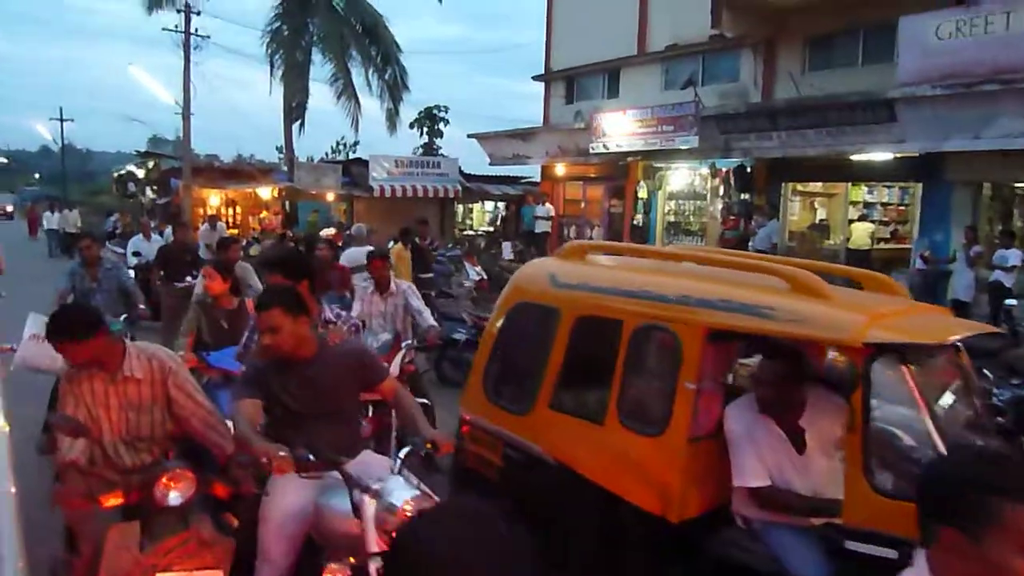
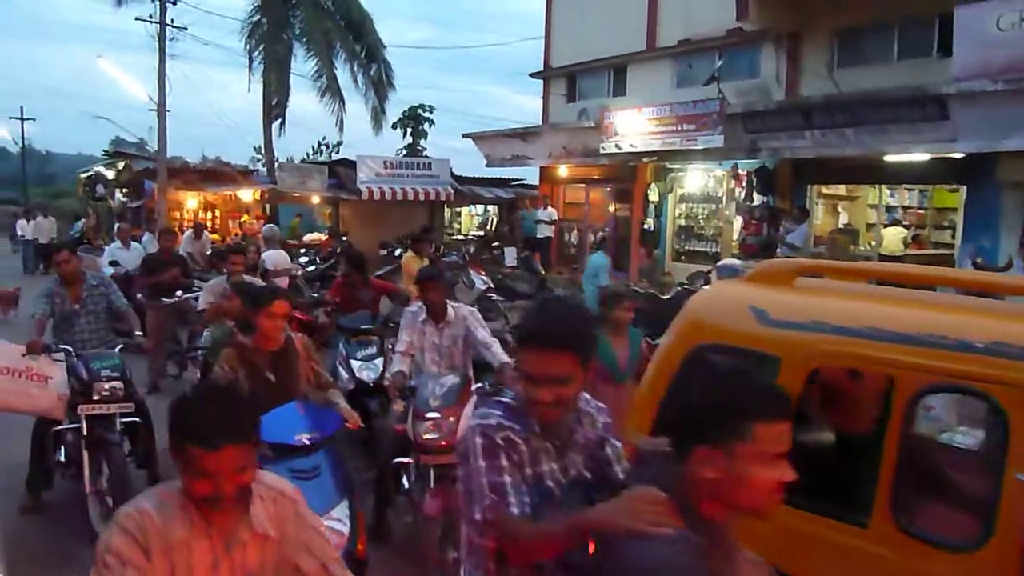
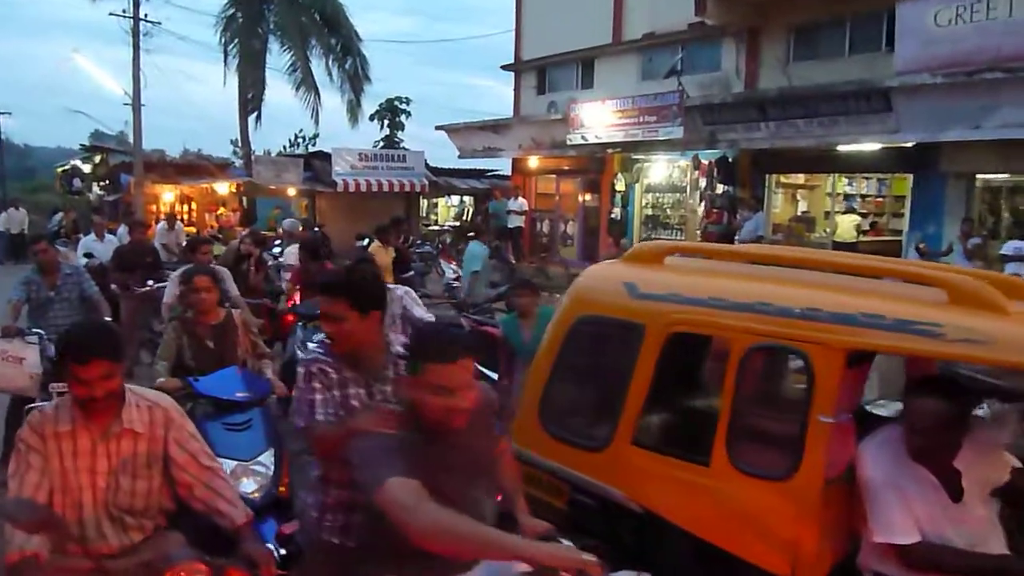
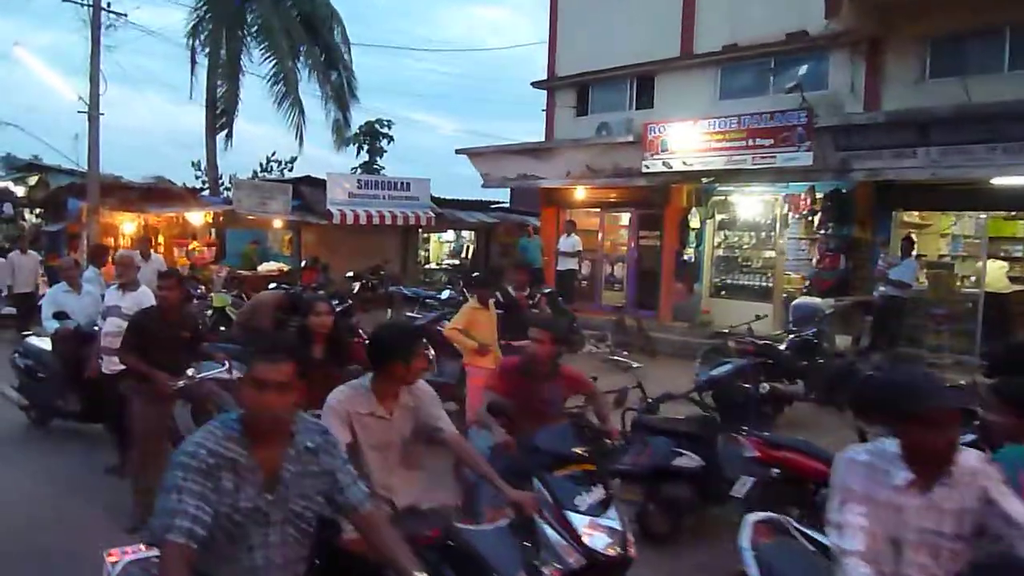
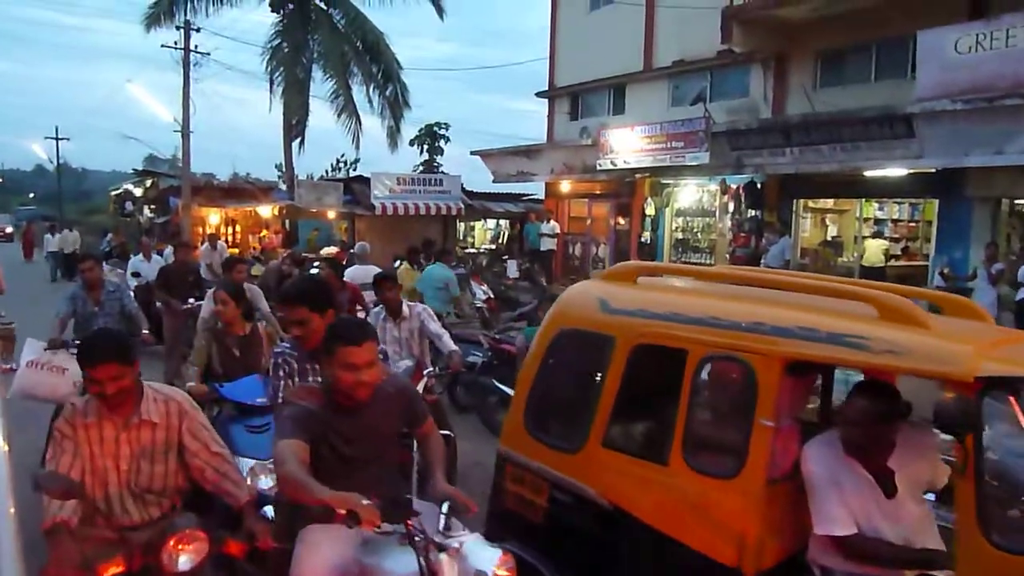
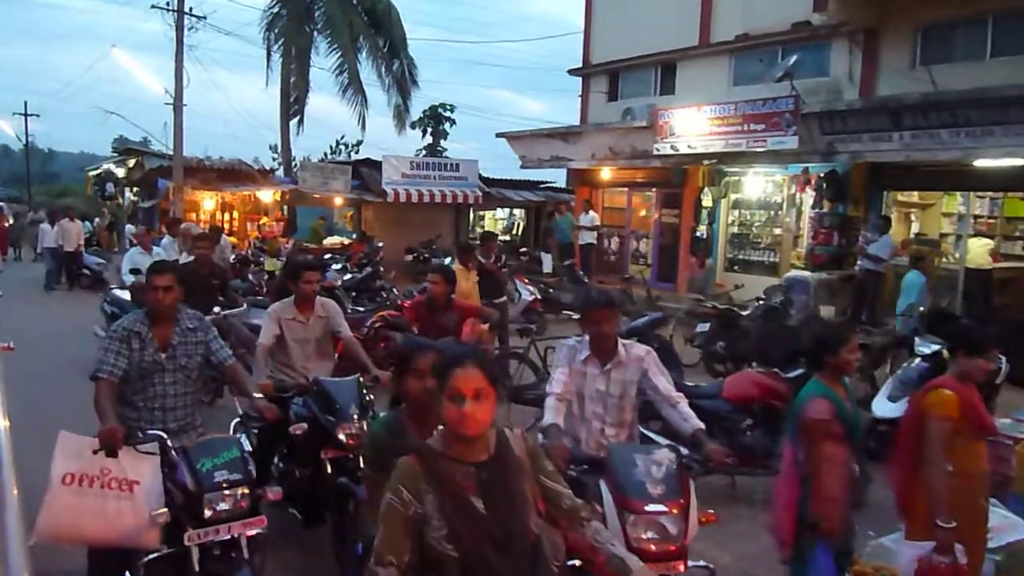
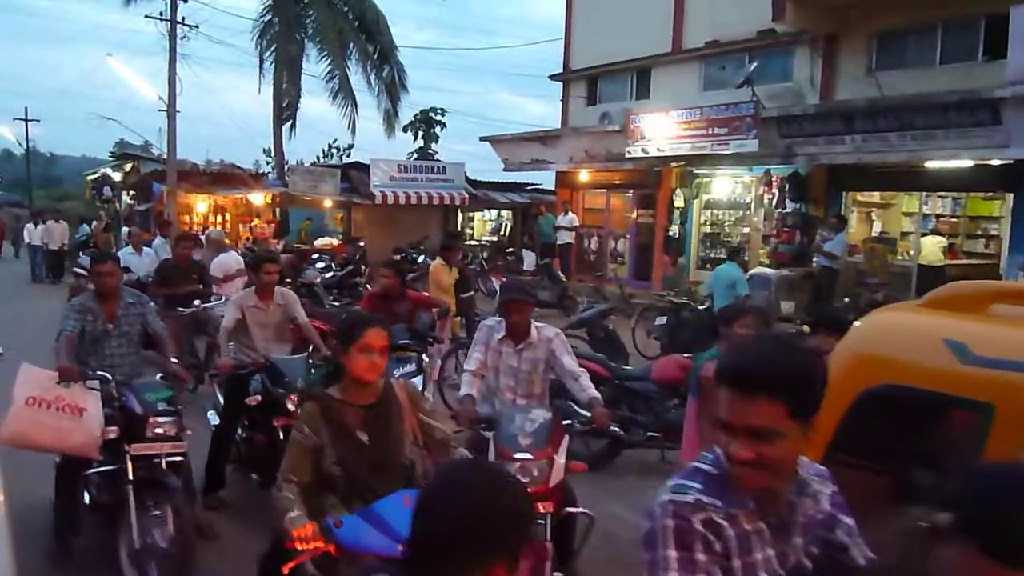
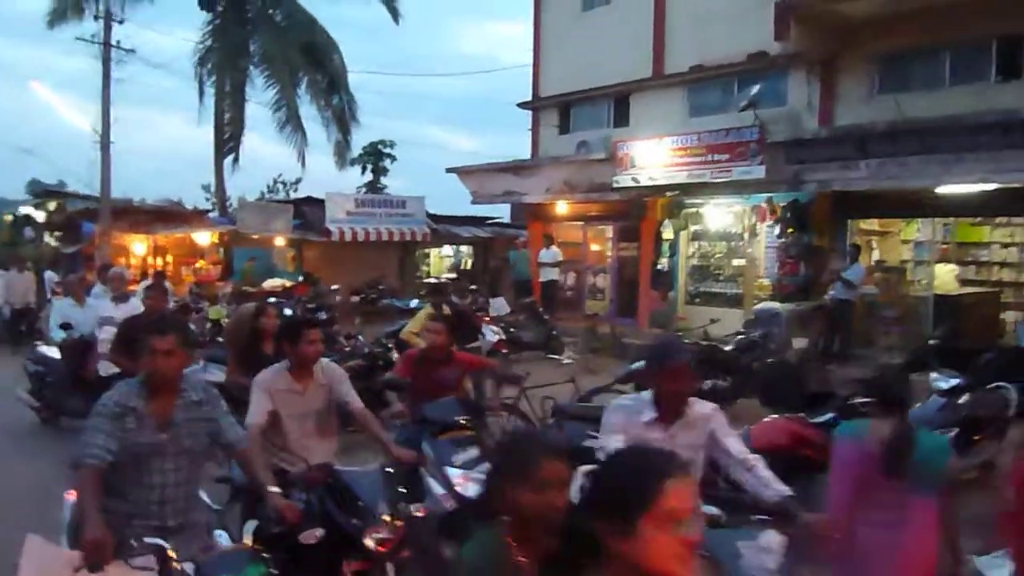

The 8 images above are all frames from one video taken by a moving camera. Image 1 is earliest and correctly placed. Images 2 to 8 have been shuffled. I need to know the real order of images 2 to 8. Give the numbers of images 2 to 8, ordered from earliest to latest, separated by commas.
5, 3, 2, 7, 6, 8, 4
